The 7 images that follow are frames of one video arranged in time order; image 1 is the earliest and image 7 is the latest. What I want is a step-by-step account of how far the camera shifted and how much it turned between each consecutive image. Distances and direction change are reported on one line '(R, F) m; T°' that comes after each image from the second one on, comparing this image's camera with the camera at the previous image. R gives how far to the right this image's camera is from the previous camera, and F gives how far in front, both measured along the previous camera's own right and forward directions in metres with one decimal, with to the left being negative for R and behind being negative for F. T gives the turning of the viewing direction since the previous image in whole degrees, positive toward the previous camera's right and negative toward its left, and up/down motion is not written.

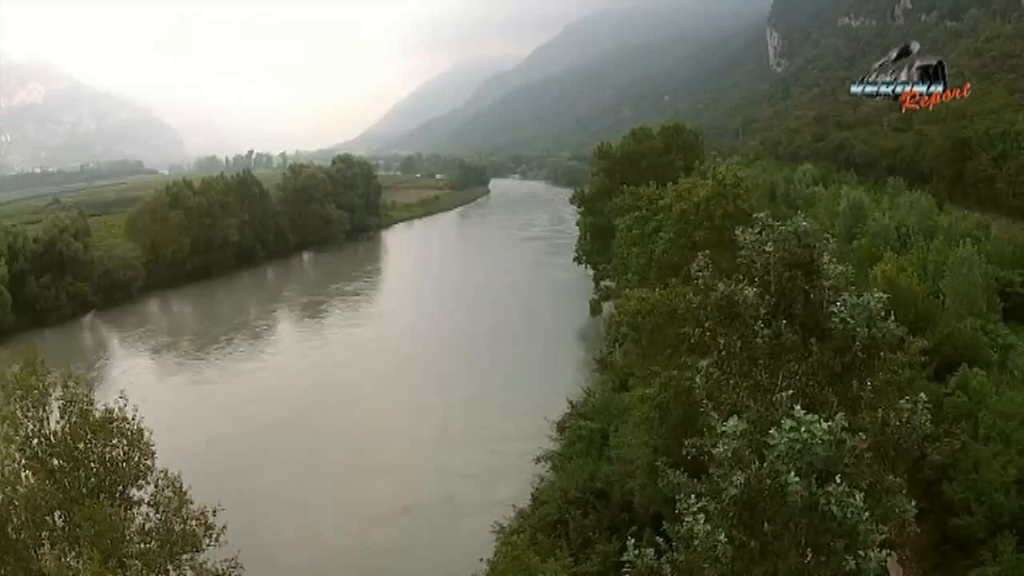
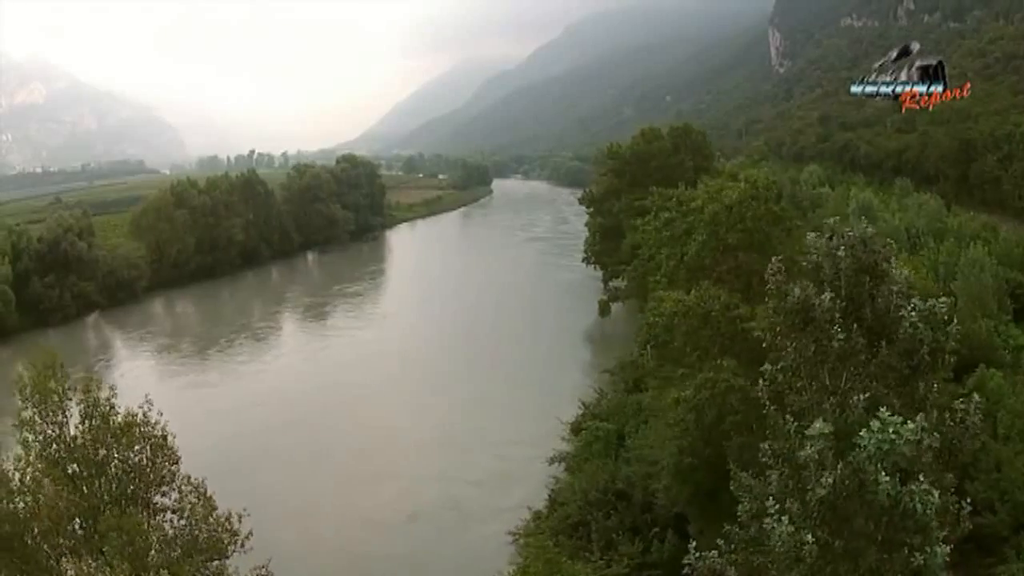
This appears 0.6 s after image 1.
(-0.4, 0.0) m; 0°
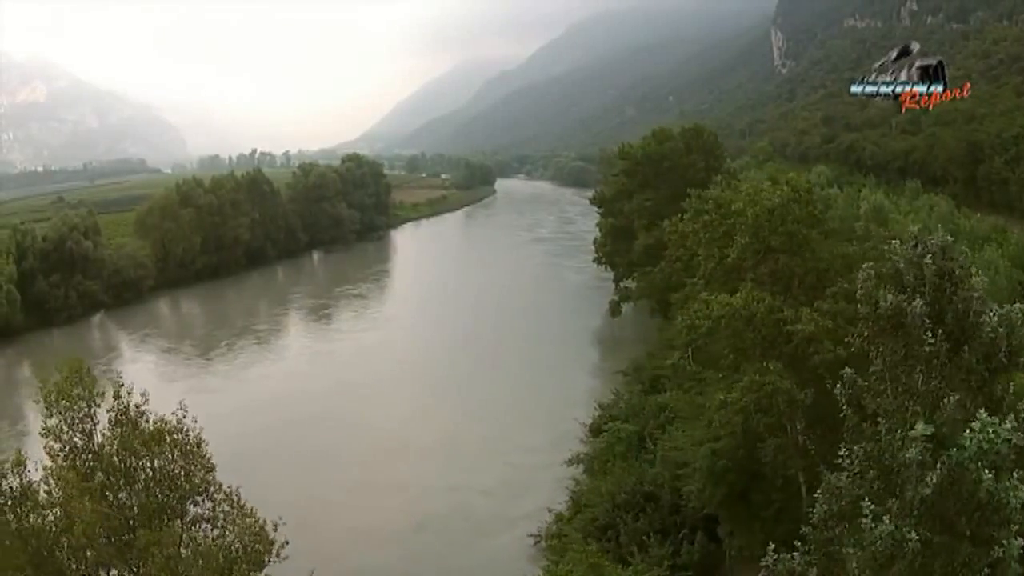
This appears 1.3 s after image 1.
(-0.5, -0.1) m; 0°
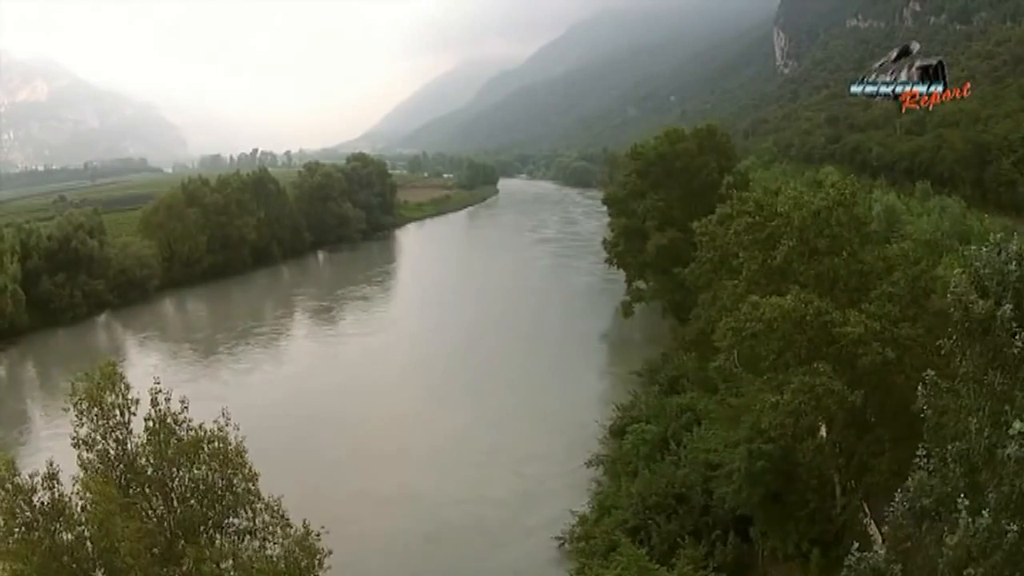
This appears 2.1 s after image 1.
(-0.5, 0.0) m; 0°
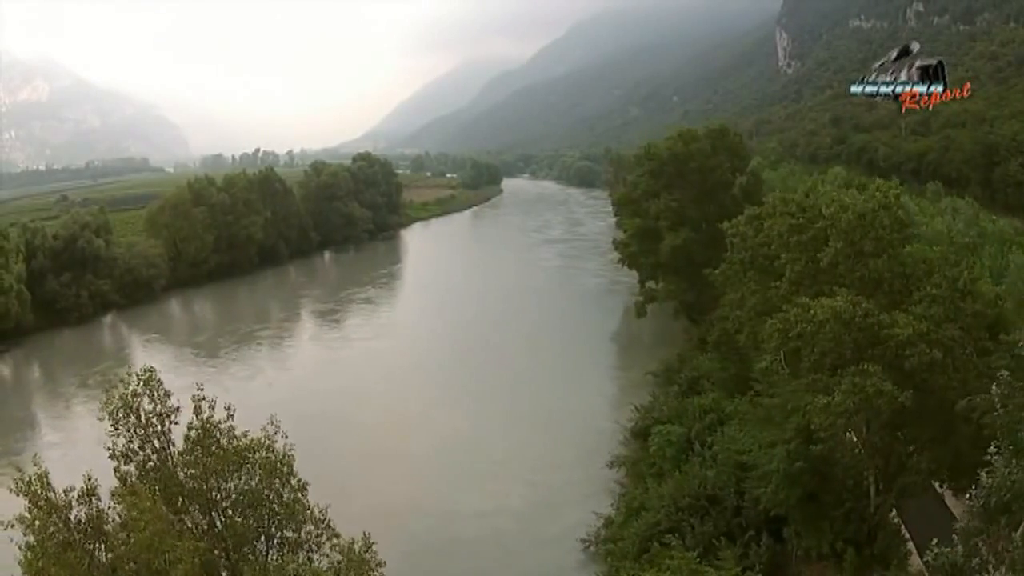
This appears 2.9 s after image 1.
(-0.5, -0.1) m; 0°
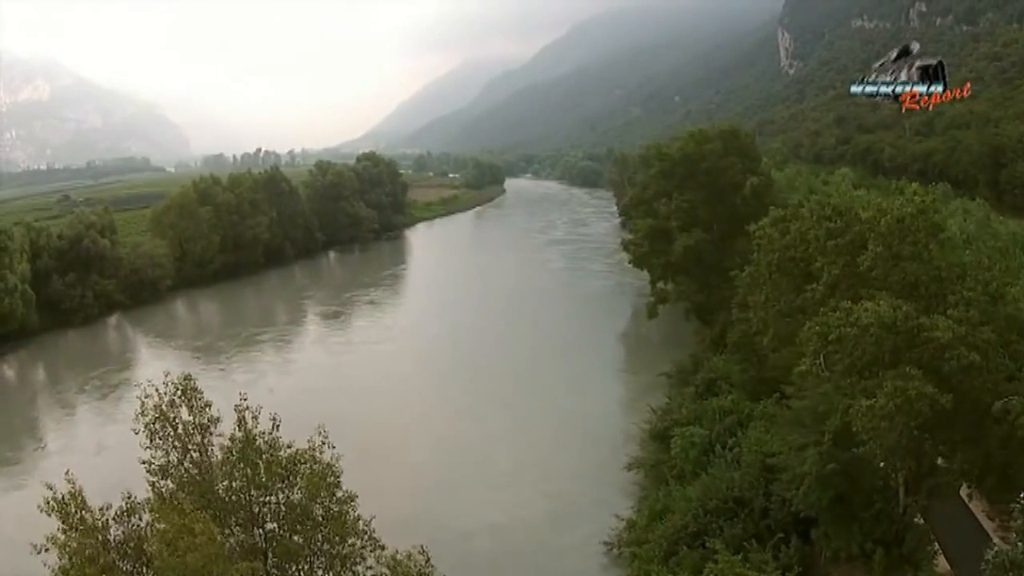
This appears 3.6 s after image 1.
(-0.5, -0.1) m; 0°
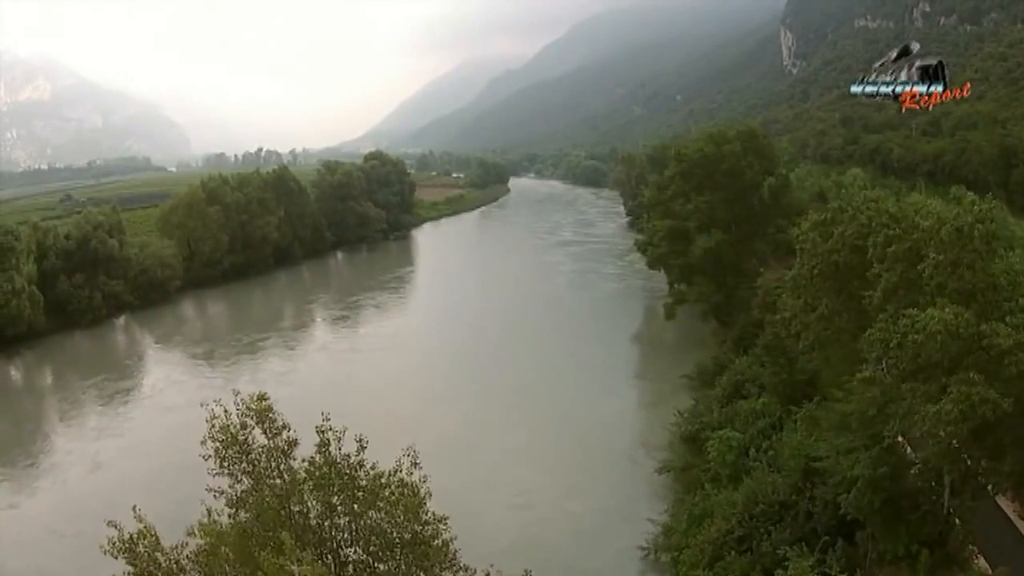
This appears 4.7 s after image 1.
(-0.7, -0.1) m; 0°
